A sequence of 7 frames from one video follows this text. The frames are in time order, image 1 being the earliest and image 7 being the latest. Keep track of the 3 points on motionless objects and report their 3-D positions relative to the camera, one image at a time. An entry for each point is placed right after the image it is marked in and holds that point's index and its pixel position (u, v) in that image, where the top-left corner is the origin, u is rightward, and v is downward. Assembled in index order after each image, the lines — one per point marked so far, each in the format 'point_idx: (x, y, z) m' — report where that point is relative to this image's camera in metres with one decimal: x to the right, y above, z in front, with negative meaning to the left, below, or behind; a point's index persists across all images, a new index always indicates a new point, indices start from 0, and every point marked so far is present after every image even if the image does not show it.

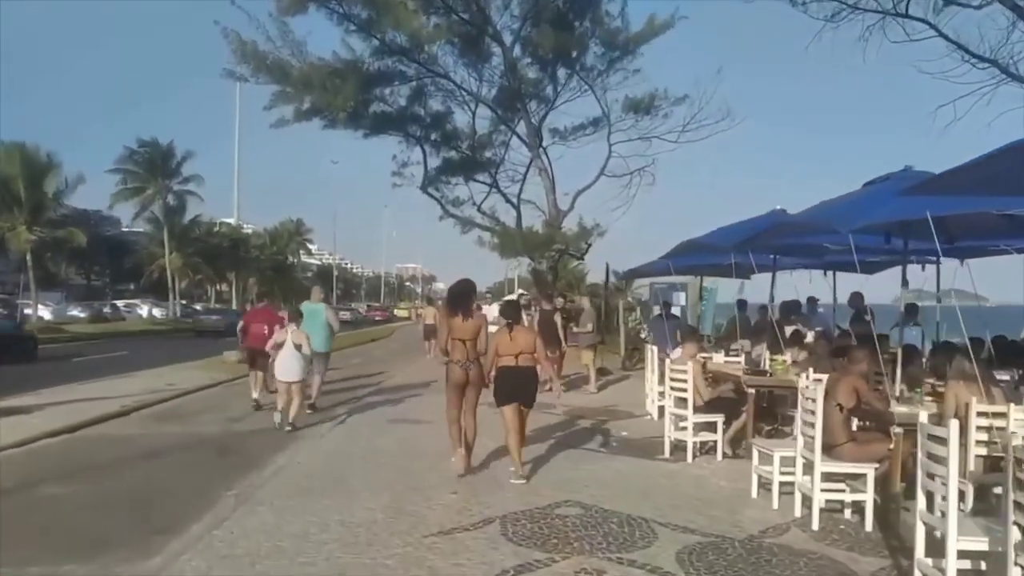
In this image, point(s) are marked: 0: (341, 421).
0: (-3.1, -2.4, +14.8) m
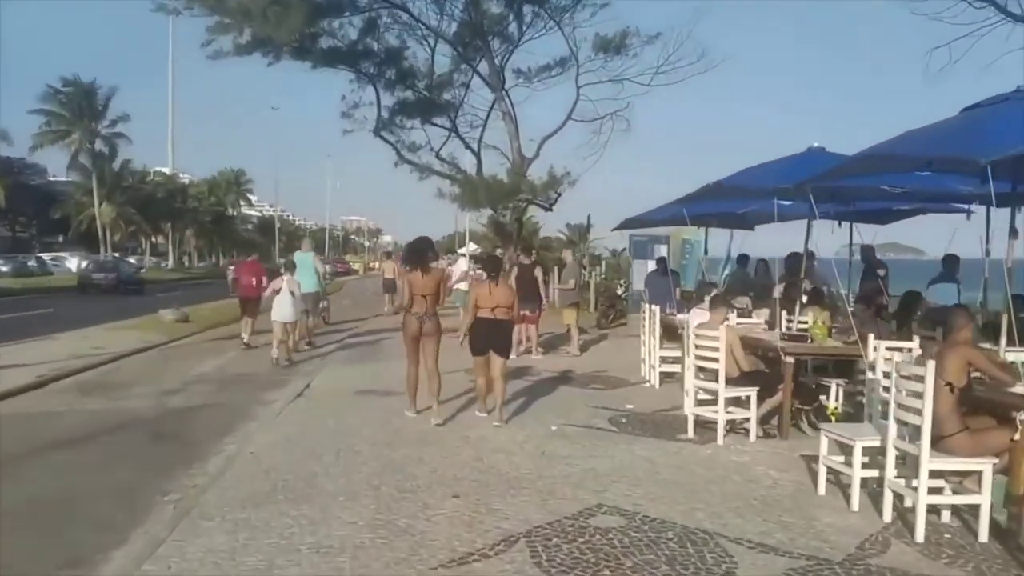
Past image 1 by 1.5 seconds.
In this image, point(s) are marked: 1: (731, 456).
0: (-3.4, -1.6, +12.8) m
1: (+2.4, -1.8, +8.8) m
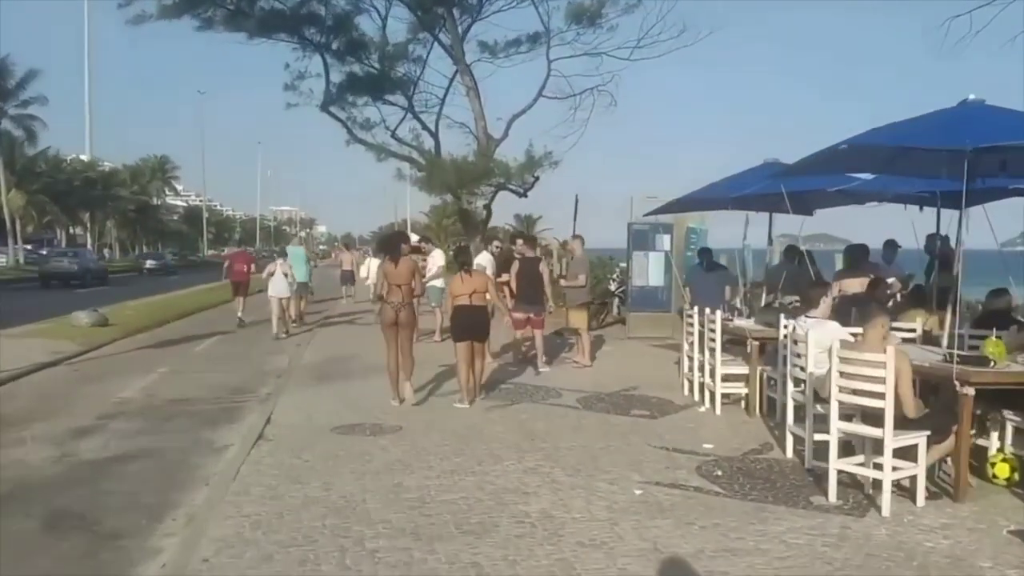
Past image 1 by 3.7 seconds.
0: (-3.0, -1.7, +9.6) m
1: (+3.1, -1.9, +6.1) m
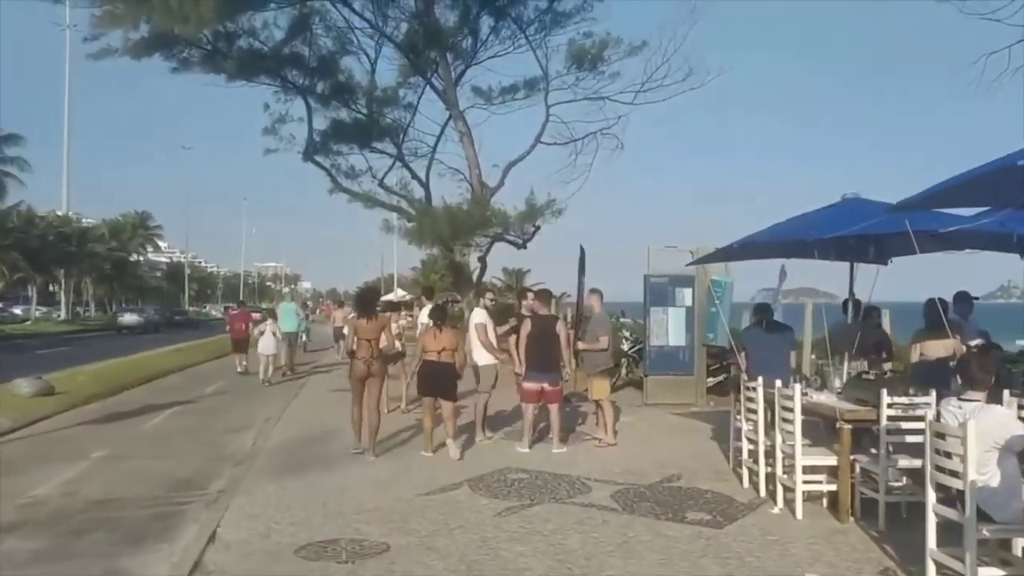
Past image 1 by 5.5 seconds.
0: (-2.8, -2.3, +7.1) m
1: (+3.4, -2.3, +3.7) m
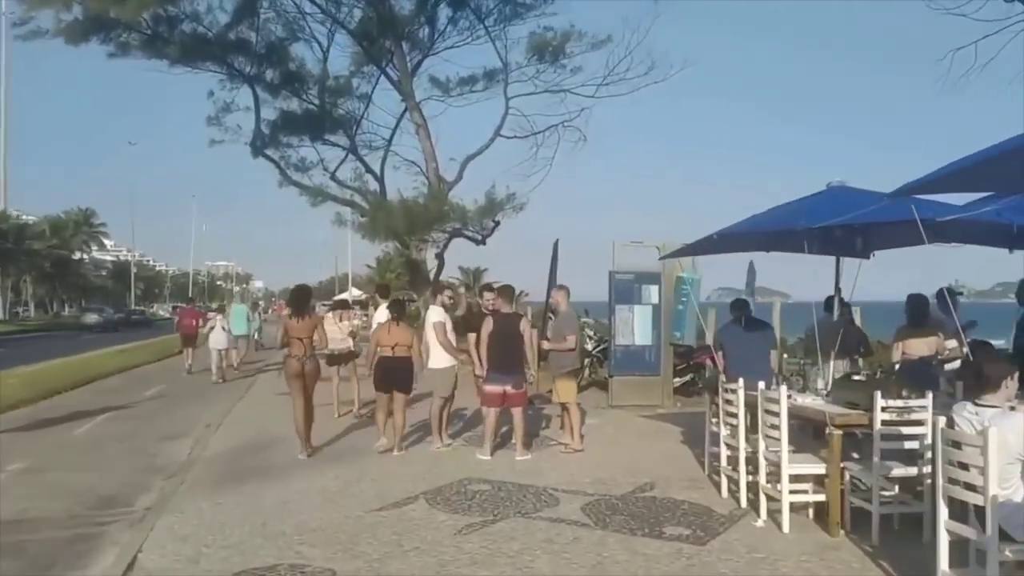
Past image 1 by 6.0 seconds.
0: (-3.1, -2.3, +6.1) m
1: (+3.2, -2.2, +3.1) m
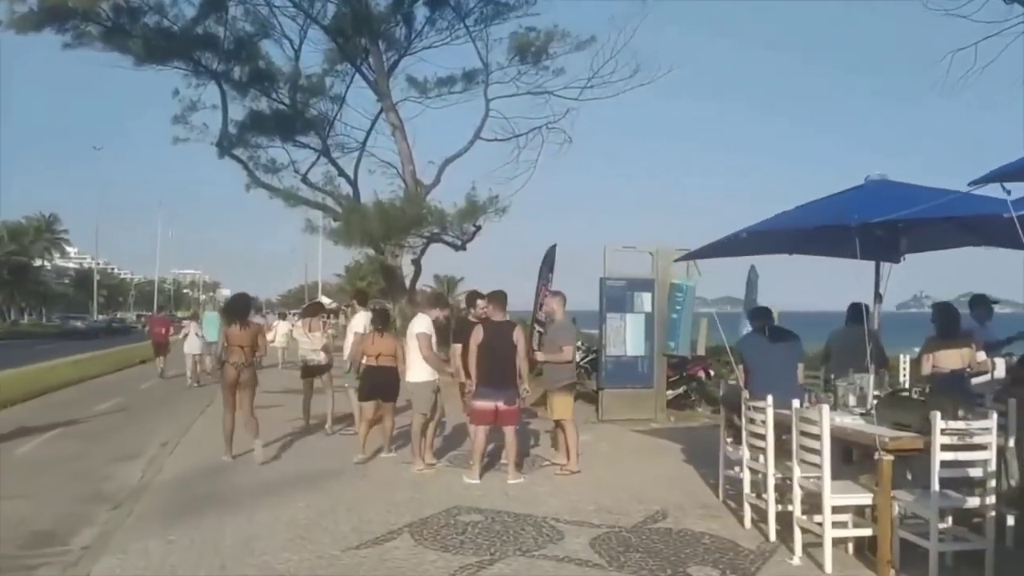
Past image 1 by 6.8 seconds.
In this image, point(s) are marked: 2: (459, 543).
0: (-3.0, -2.3, +5.0) m
1: (+3.4, -2.2, +2.1) m
2: (-0.5, -2.3, +7.3) m
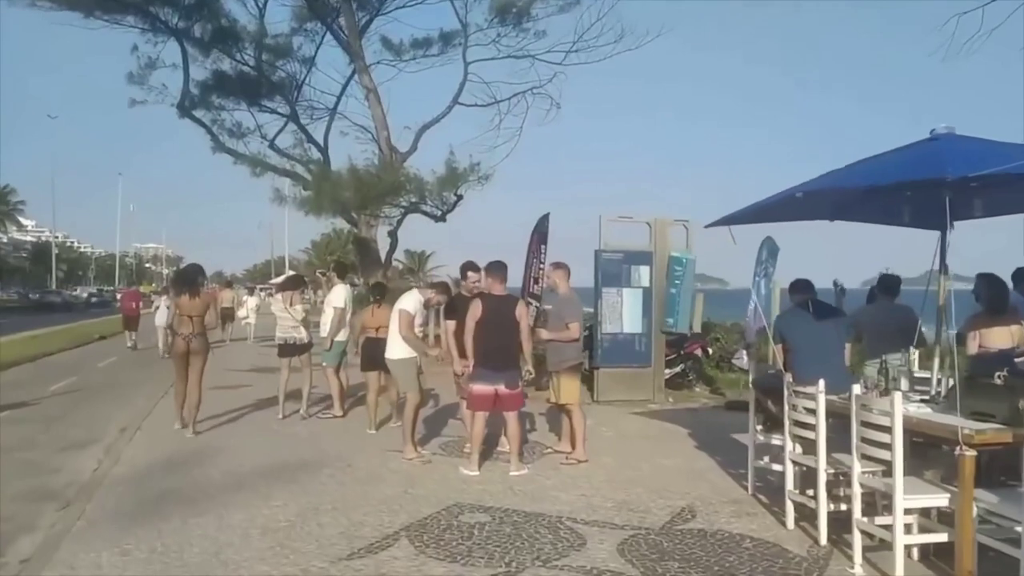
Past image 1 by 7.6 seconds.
0: (-2.8, -2.1, +3.9) m
1: (+3.7, -2.1, +1.3) m
2: (-0.3, -2.1, +6.3) m
